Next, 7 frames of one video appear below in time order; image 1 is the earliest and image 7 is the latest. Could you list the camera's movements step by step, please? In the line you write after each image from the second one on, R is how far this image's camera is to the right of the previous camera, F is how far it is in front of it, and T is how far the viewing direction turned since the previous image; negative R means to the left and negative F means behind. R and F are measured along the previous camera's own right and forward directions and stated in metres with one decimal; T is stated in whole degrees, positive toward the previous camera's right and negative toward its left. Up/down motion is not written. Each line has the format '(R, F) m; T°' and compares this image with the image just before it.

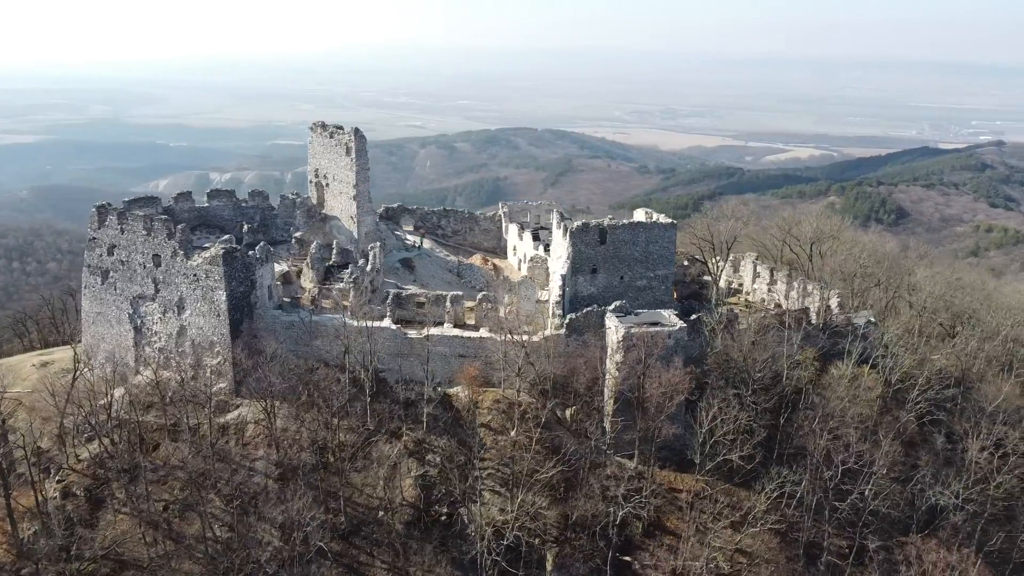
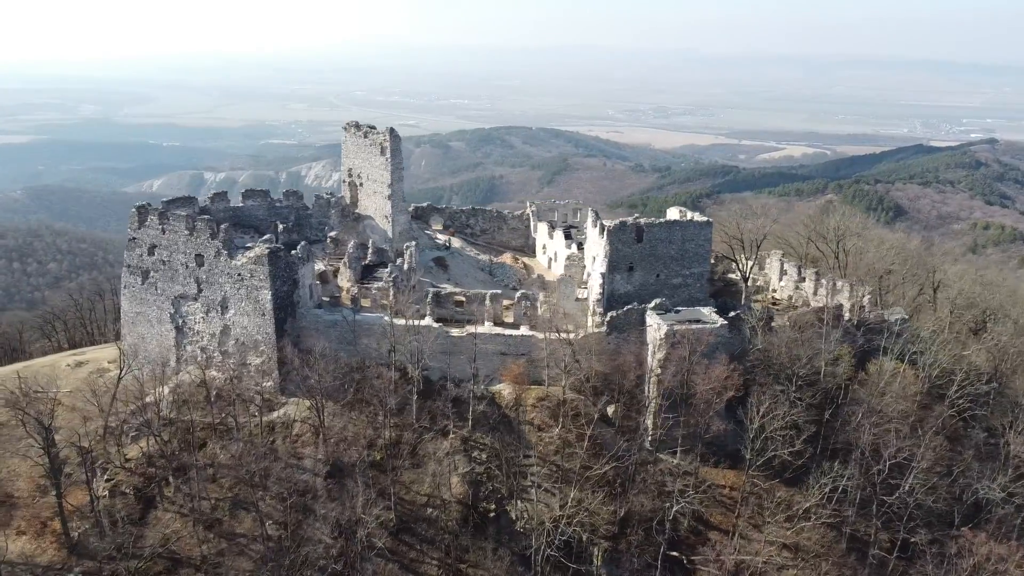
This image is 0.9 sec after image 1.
(-1.3, -0.1) m; 0°
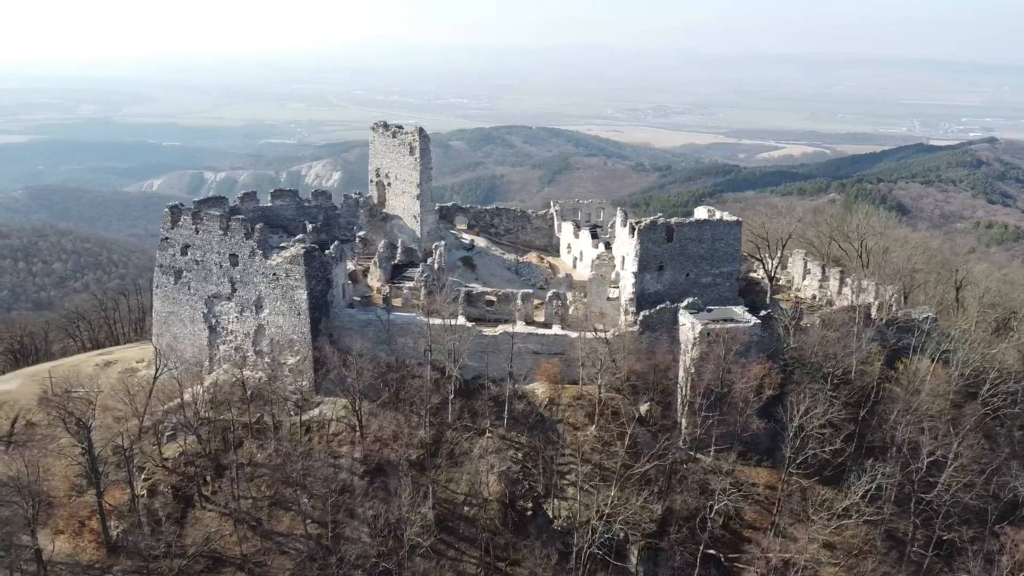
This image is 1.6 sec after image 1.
(-0.9, 0.0) m; 0°
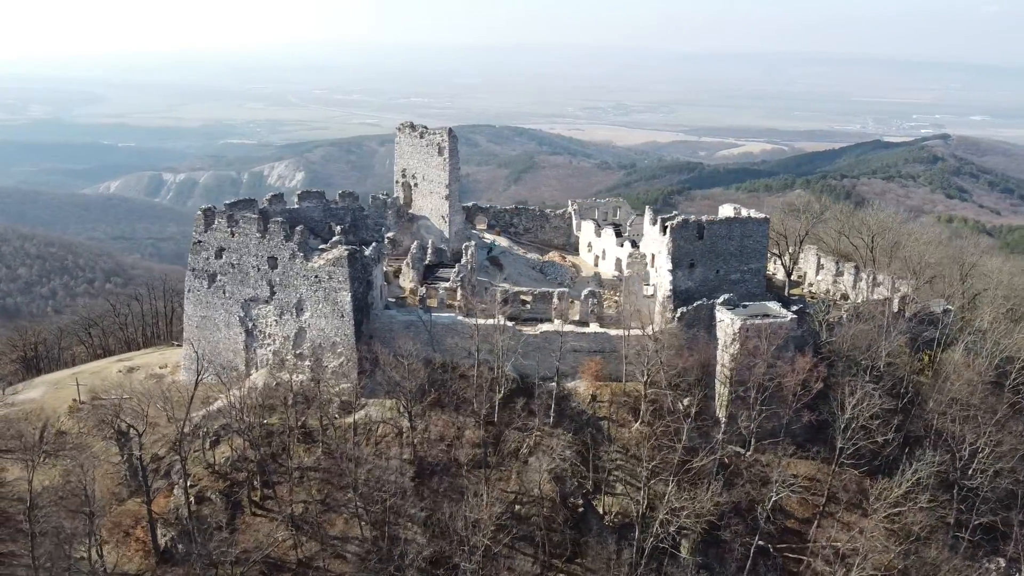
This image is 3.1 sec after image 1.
(-2.0, -0.1) m; +2°
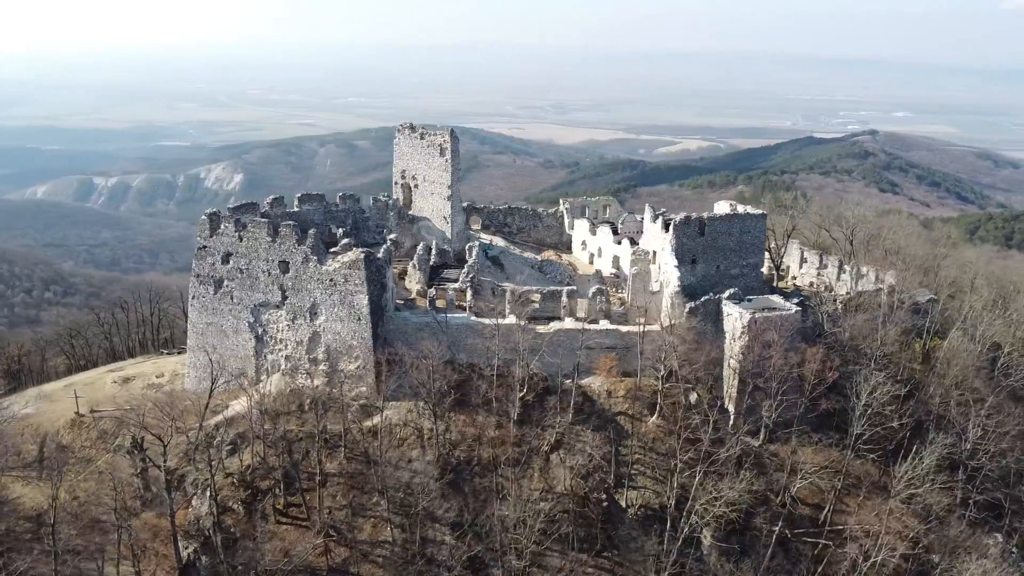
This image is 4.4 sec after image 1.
(-1.8, -0.1) m; +4°
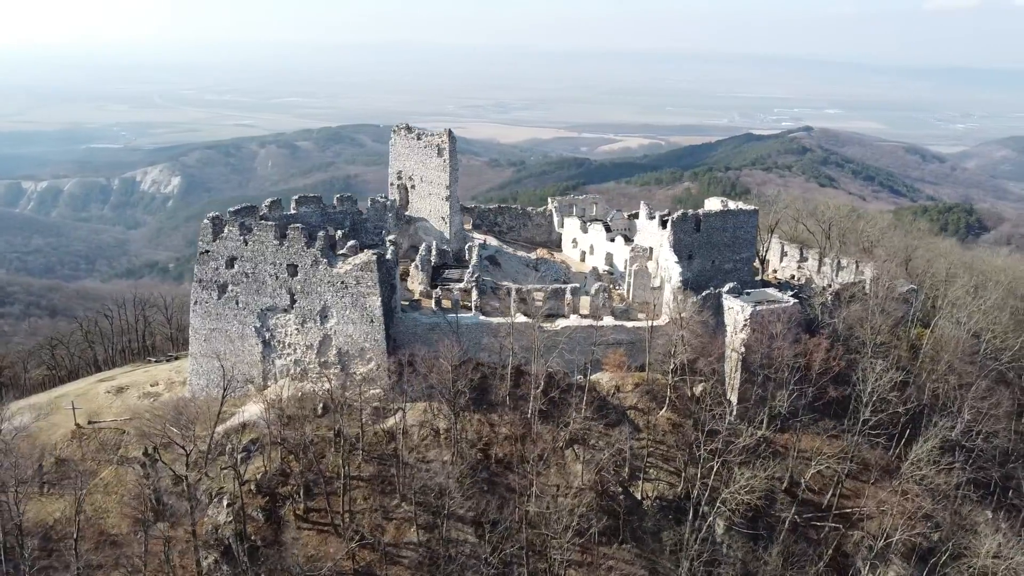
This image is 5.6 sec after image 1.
(-1.7, -0.1) m; +4°
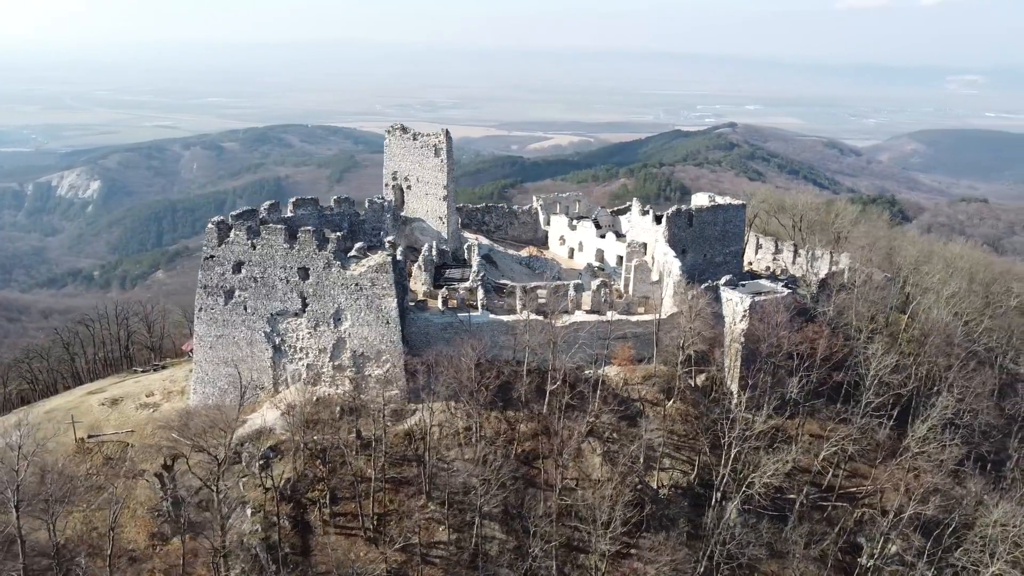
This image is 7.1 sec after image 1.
(-2.0, -0.2) m; +5°
